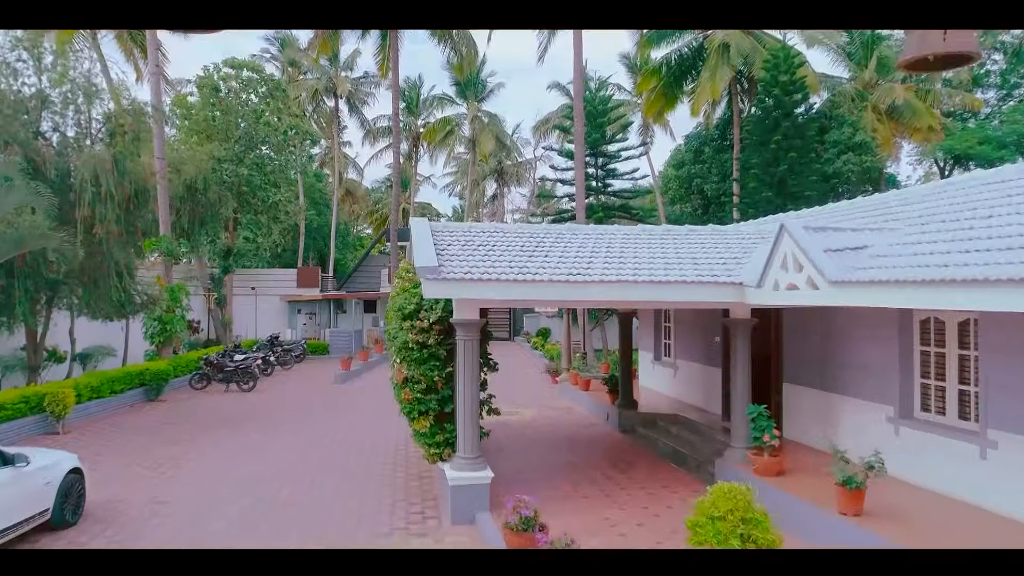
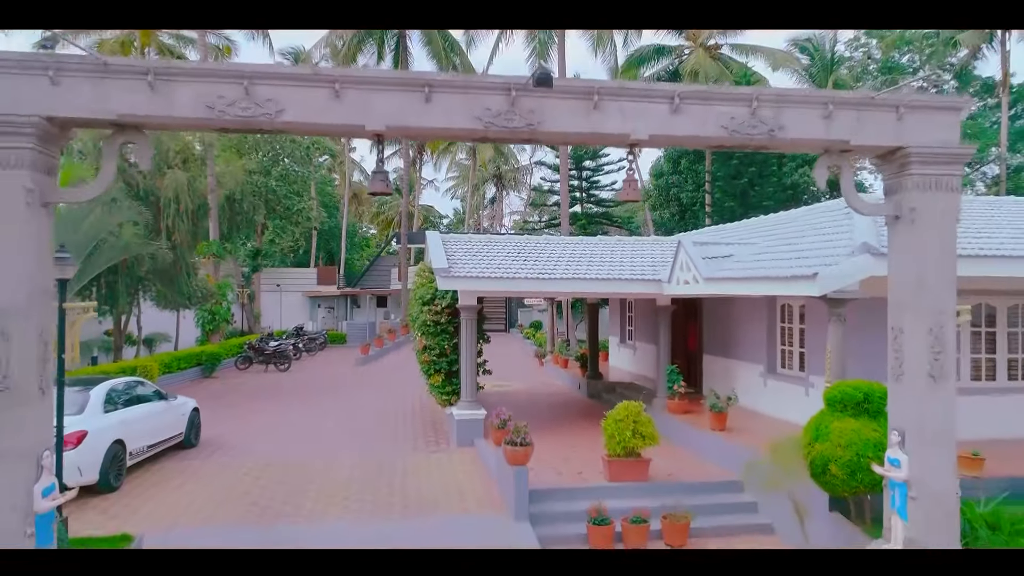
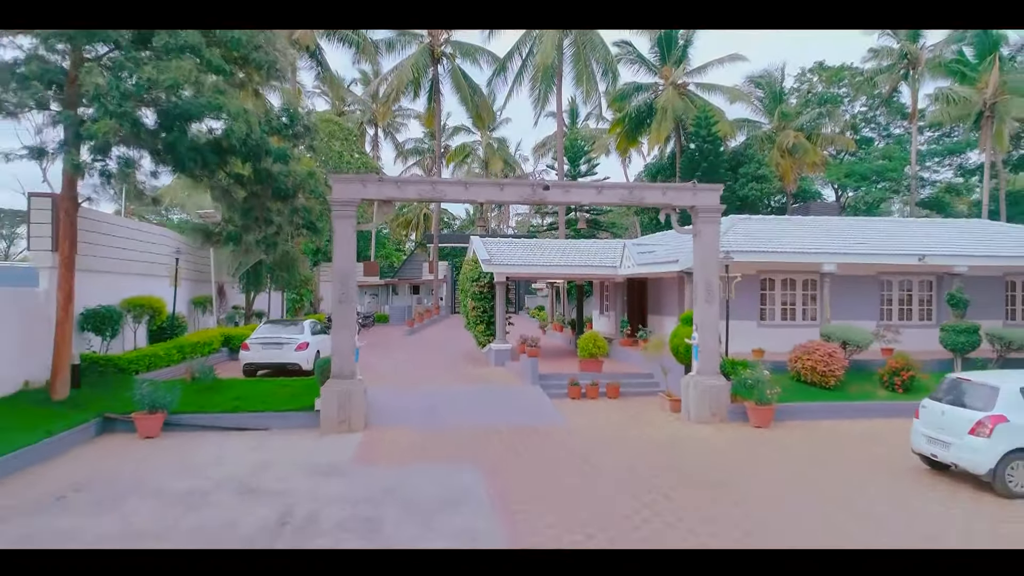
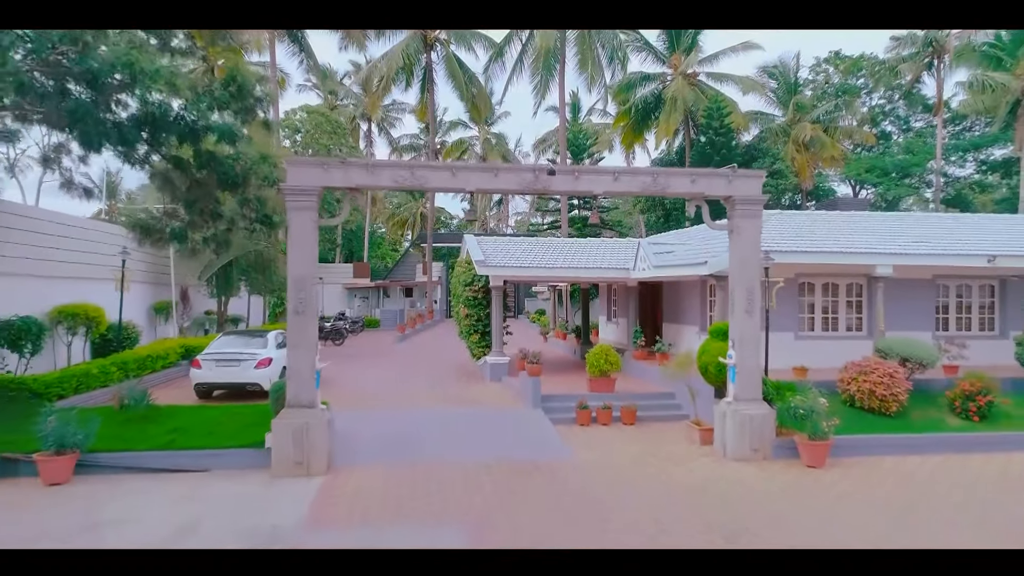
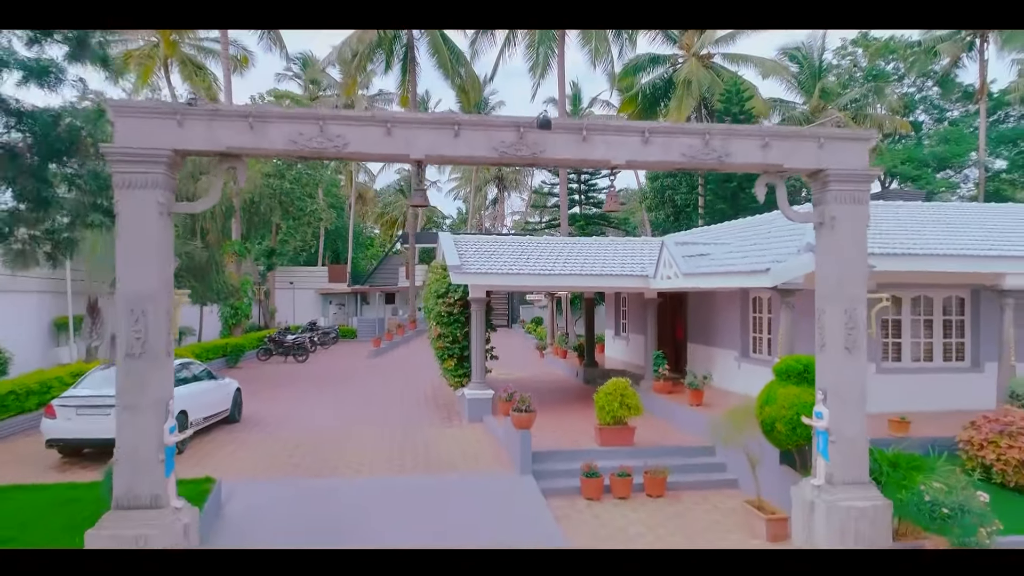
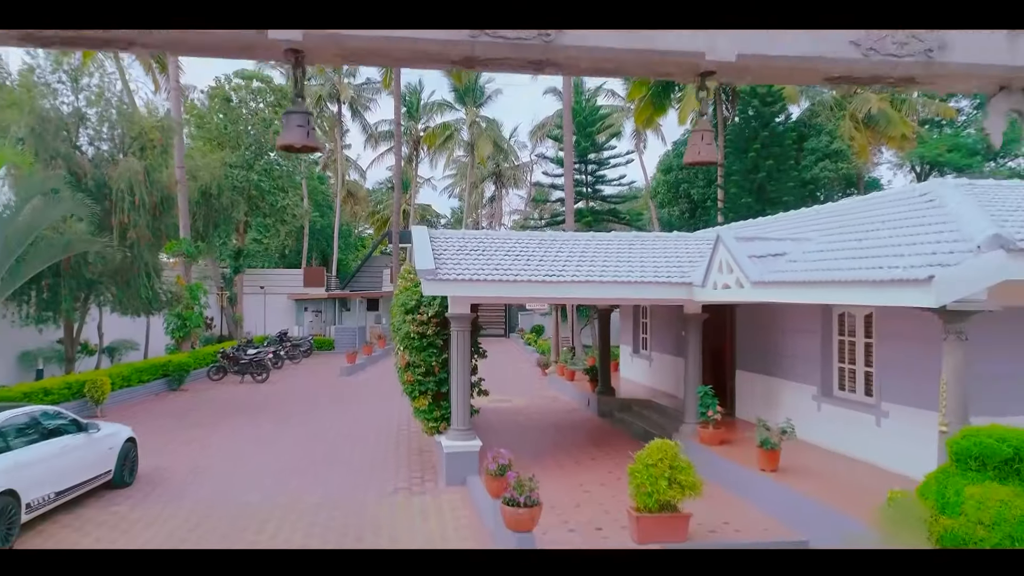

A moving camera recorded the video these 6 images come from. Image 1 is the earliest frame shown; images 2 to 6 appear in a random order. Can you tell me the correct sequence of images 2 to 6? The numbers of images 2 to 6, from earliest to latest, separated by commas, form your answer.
6, 2, 5, 4, 3
